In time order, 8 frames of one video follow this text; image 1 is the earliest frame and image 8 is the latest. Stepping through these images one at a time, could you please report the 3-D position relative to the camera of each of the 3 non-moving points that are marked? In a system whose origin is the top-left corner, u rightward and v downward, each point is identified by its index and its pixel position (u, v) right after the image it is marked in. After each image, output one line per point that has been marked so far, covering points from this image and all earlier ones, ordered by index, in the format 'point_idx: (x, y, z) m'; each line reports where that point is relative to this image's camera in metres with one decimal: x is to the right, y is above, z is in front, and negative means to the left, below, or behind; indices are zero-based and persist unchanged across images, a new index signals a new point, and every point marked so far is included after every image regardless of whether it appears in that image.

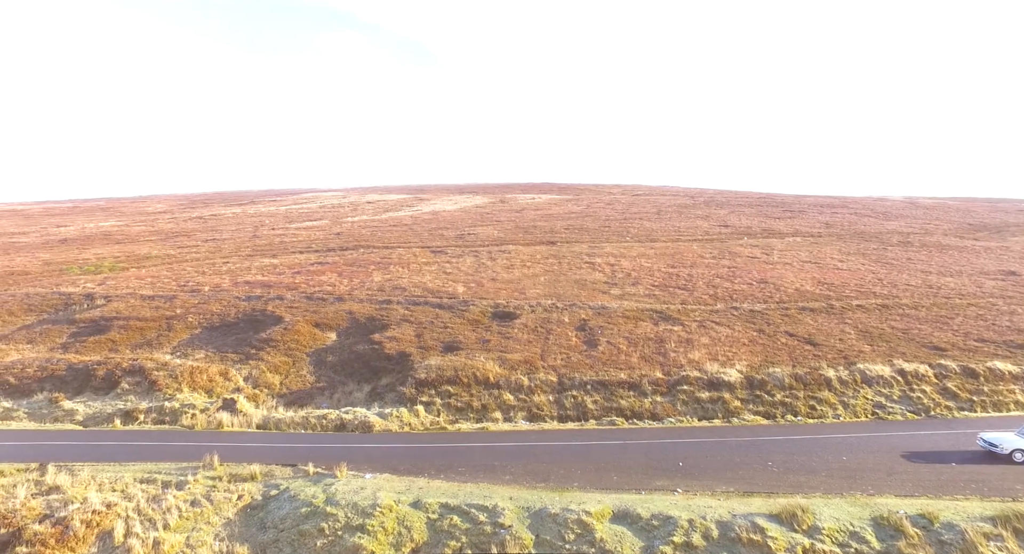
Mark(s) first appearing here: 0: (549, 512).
0: (+1.0, -6.7, +15.9) m
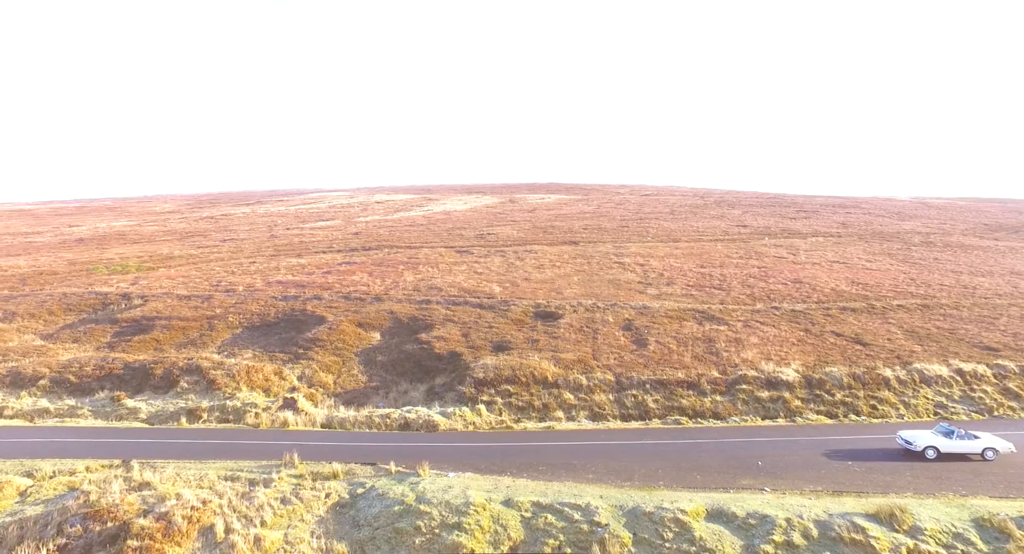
0: (+3.8, -6.7, +16.0) m
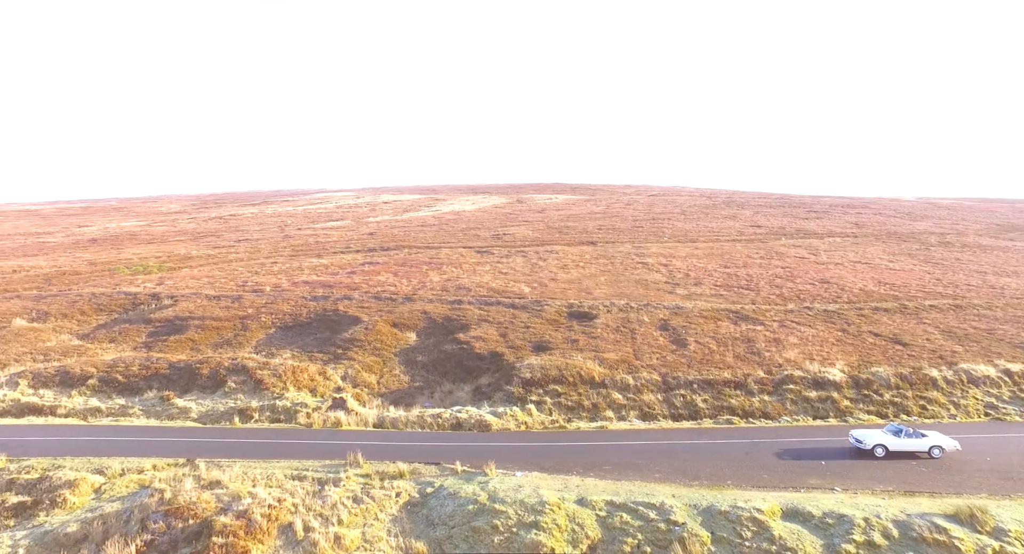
0: (+6.0, -6.7, +16.0) m
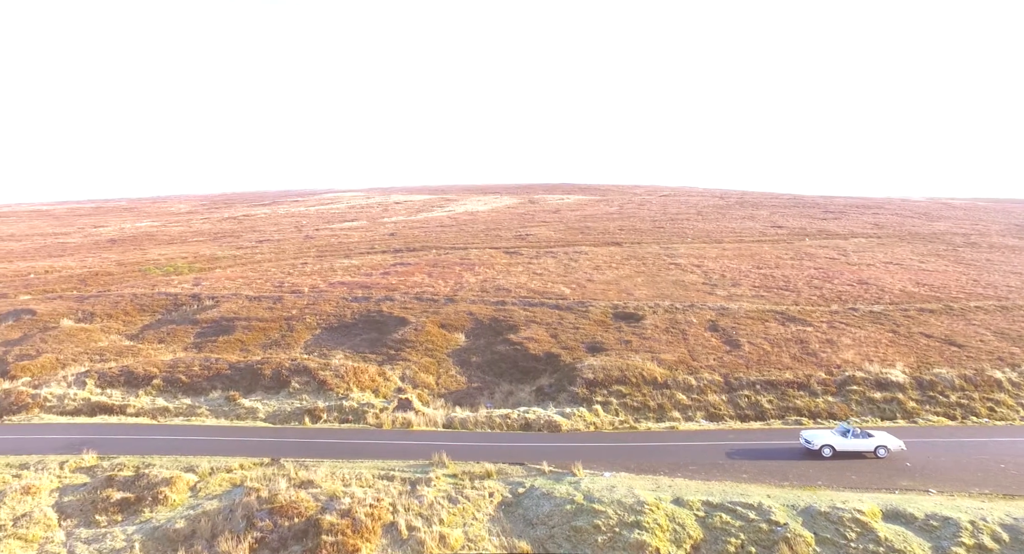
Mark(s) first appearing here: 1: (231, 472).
0: (+8.9, -6.8, +16.2) m
1: (-10.0, -6.9, +19.8) m
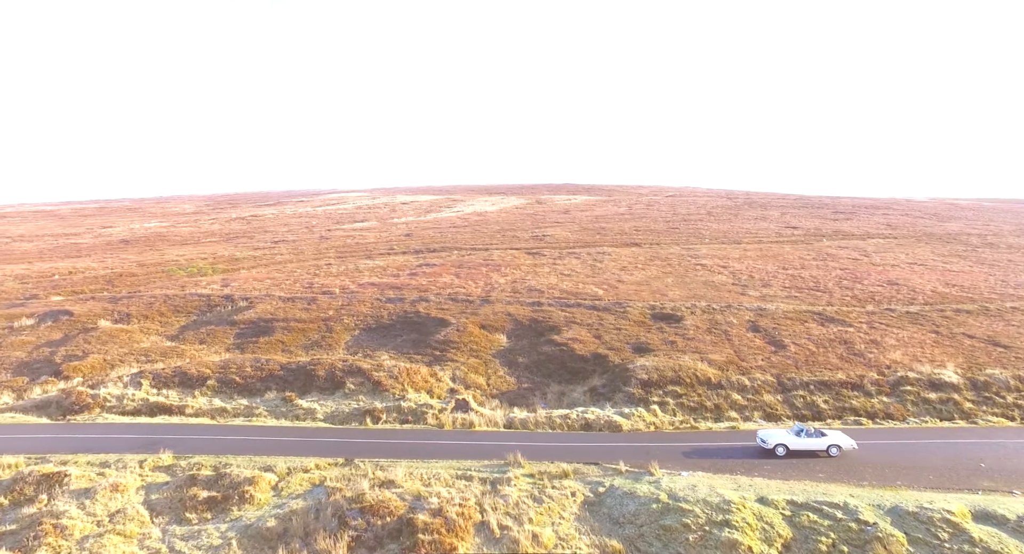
0: (+11.6, -6.9, +16.4) m
1: (-7.3, -7.0, +20.0) m
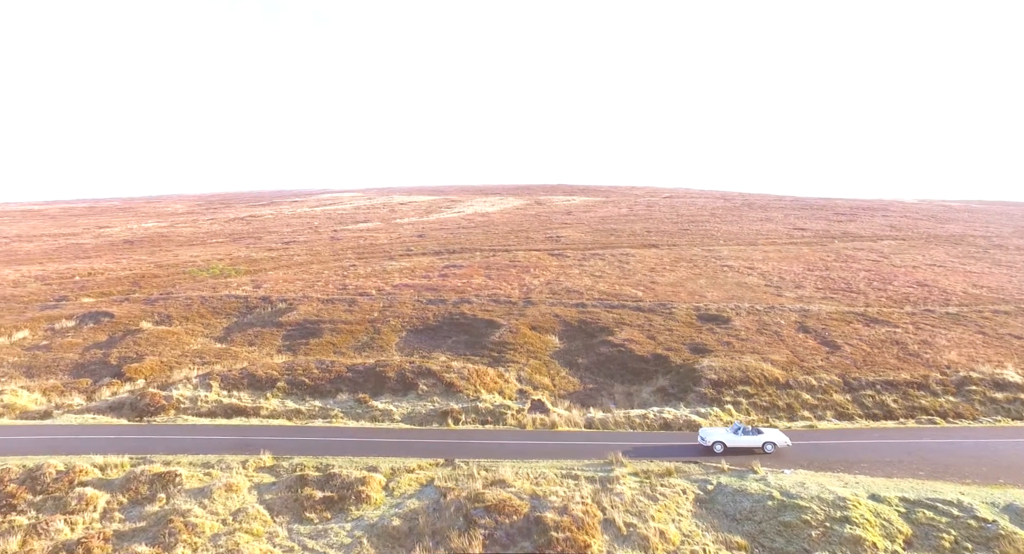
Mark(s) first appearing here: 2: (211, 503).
0: (+15.4, -7.0, +16.9) m
1: (-3.5, -7.1, +20.3) m
2: (-10.0, -7.5, +18.6) m
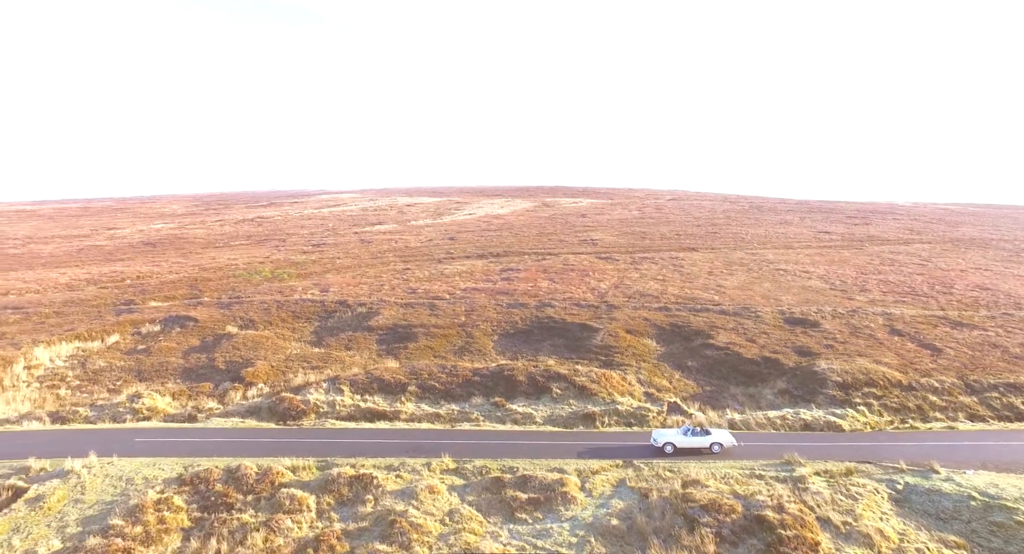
0: (+22.3, -7.2, +17.8) m
1: (+3.4, -7.3, +20.8) m
2: (-3.1, -7.8, +19.0) m
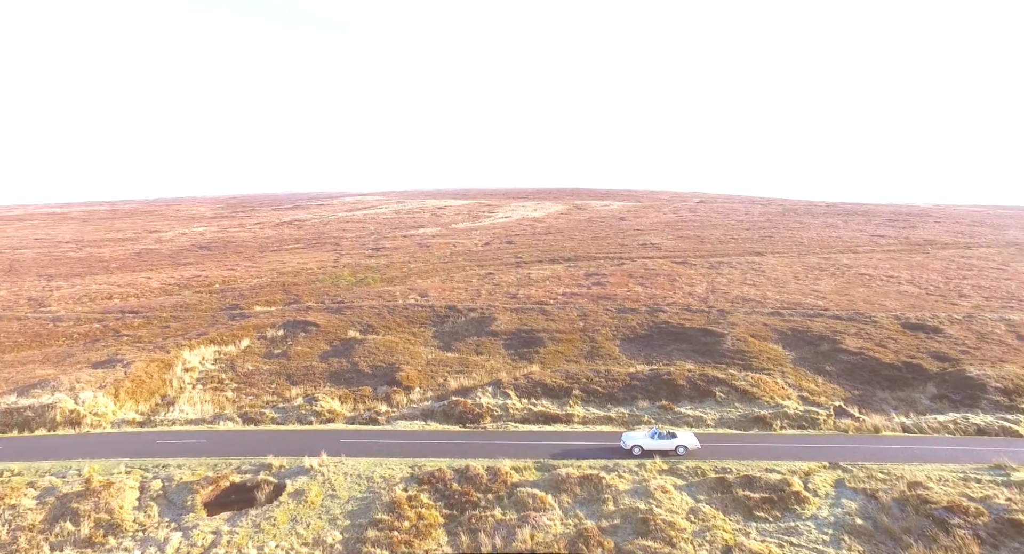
0: (+30.8, -7.6, +18.2) m
1: (+11.8, -7.7, +21.6) m
2: (+5.4, -8.1, +19.9) m
